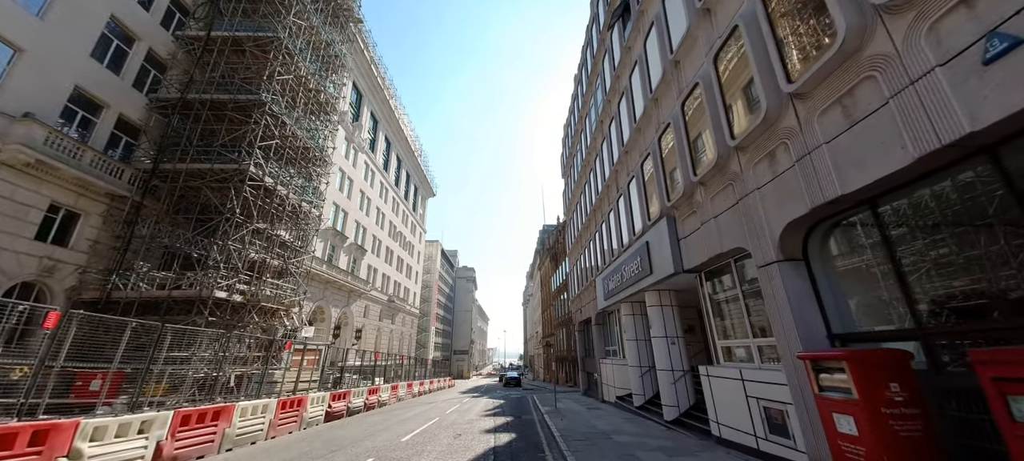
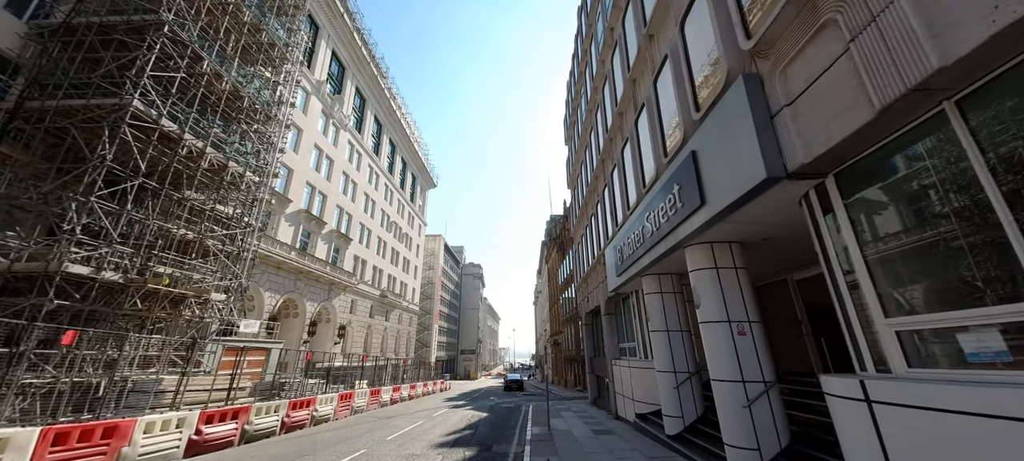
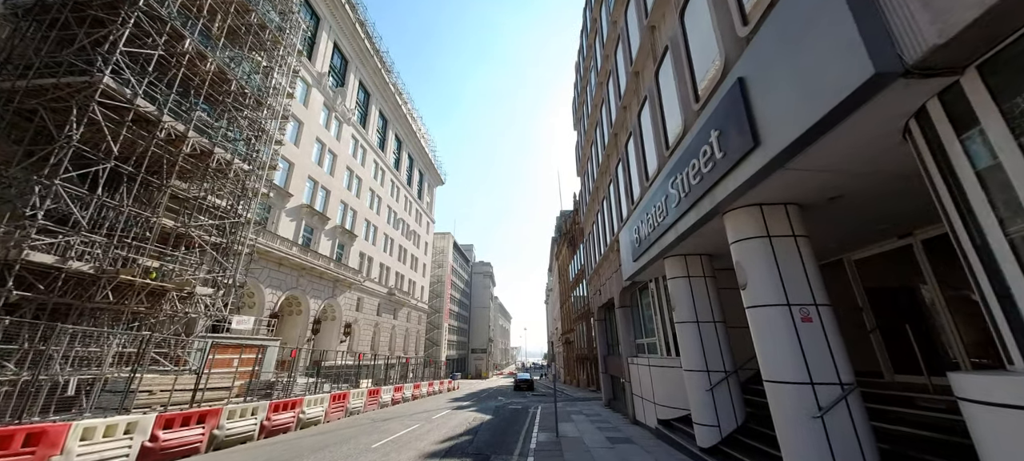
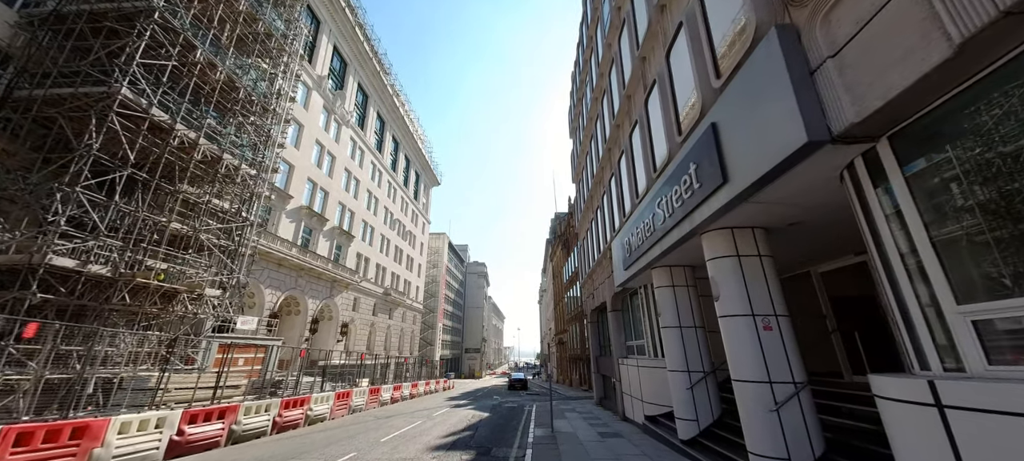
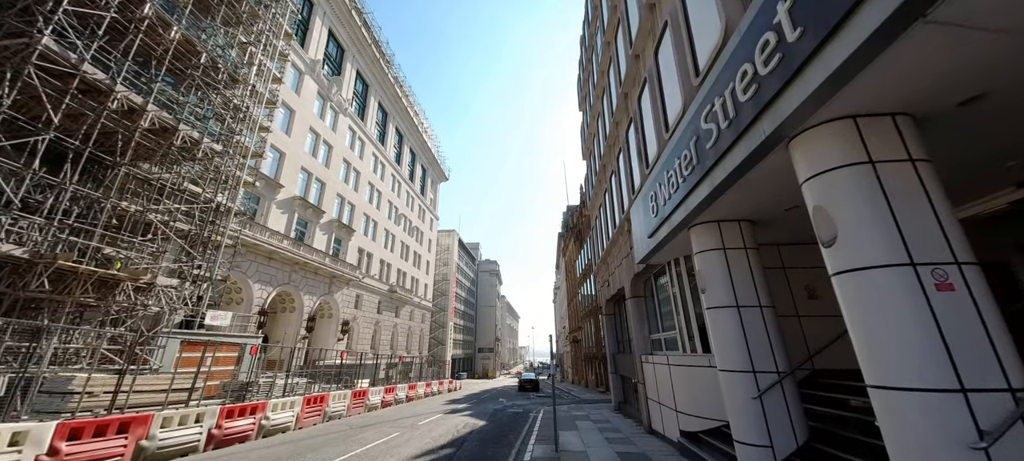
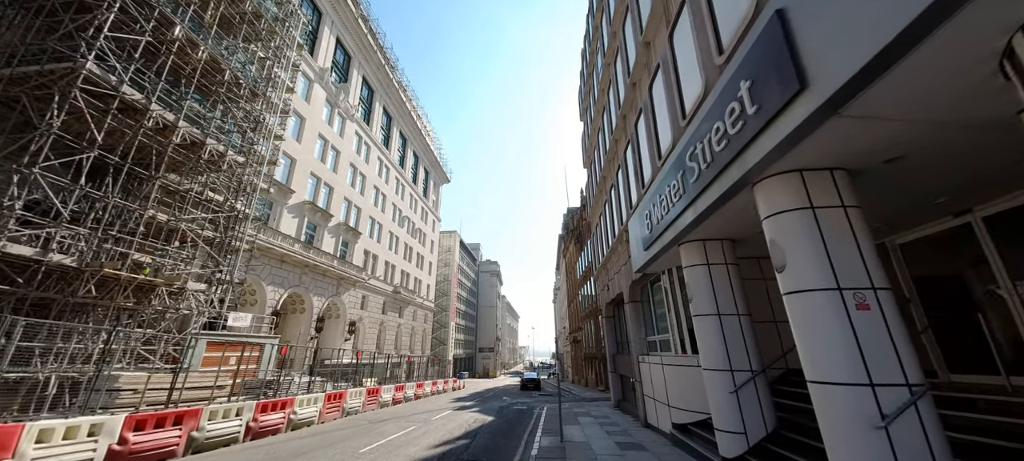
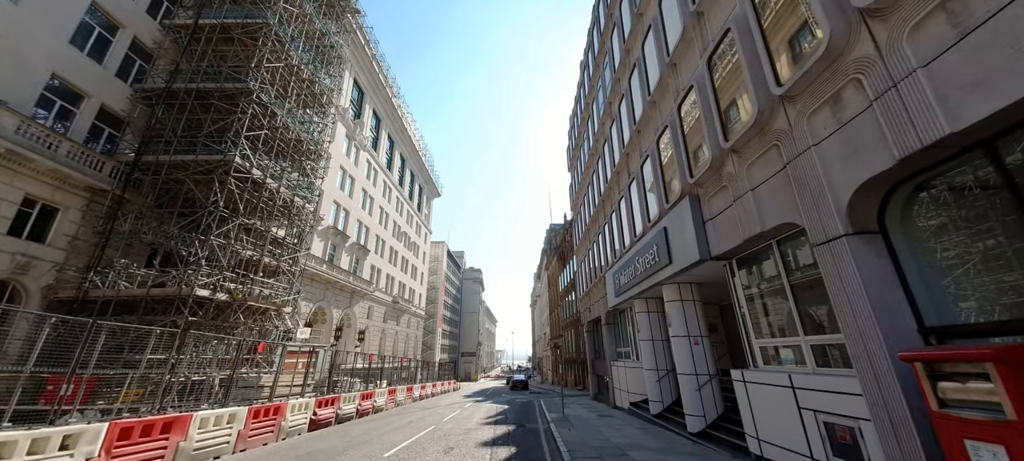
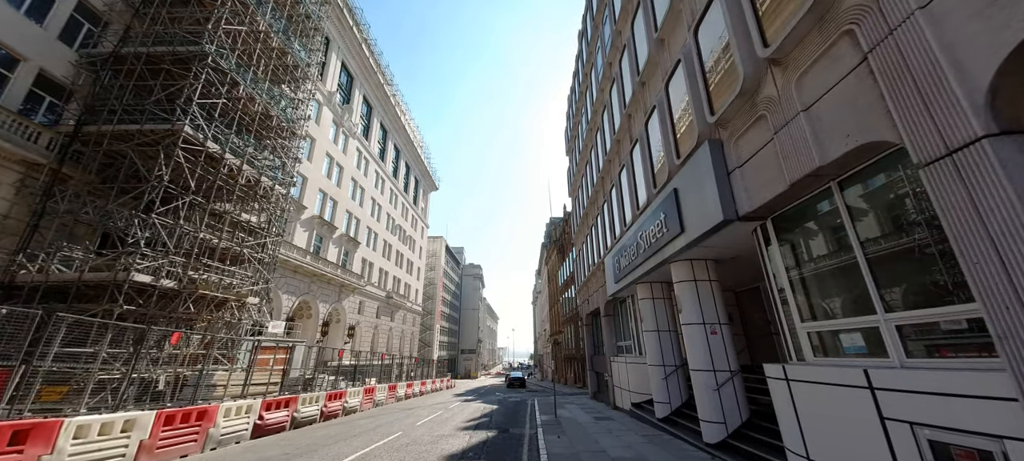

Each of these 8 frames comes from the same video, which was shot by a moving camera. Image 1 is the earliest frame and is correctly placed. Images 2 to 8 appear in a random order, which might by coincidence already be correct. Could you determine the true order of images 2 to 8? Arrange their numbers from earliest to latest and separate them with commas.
7, 8, 2, 4, 3, 6, 5
